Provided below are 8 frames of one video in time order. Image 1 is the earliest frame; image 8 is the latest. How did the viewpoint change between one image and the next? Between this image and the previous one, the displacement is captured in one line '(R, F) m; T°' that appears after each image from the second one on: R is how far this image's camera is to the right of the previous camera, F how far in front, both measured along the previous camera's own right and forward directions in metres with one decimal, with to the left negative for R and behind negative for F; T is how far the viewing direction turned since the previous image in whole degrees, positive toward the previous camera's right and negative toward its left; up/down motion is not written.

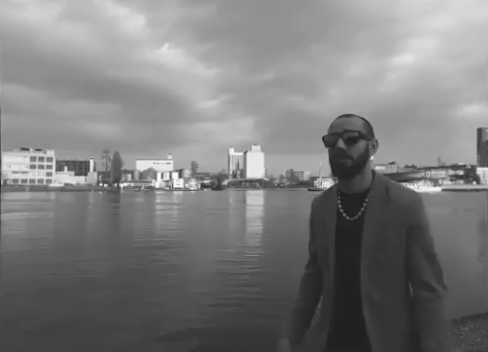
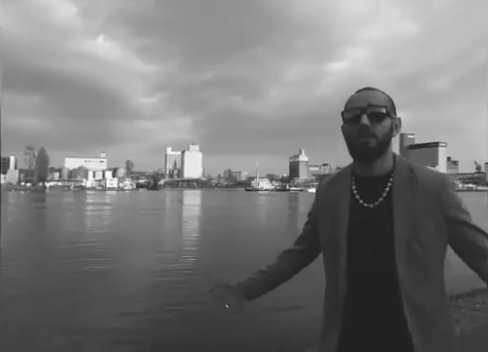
(-0.1, +0.4) m; +10°
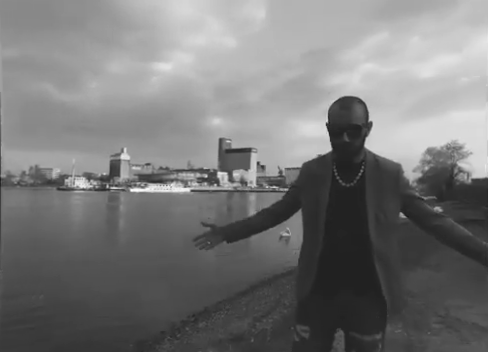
(+0.3, +0.5) m; -10°
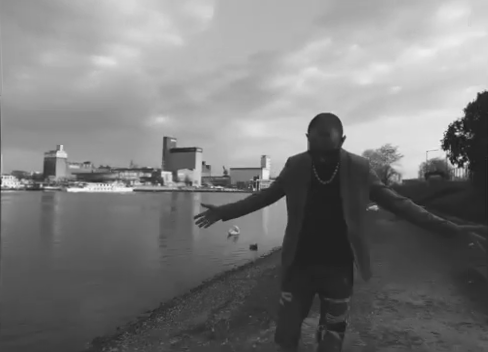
(-0.3, -0.2) m; +9°
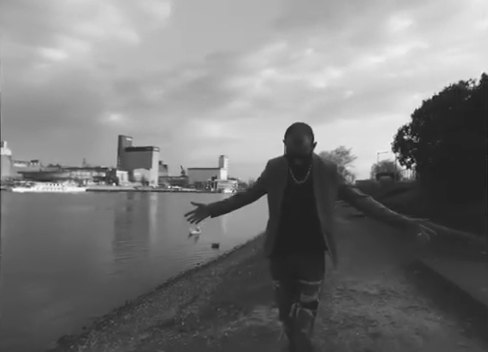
(-0.2, -0.2) m; +7°
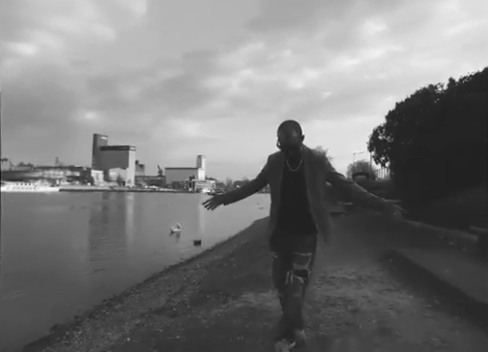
(-0.2, -0.4) m; +4°
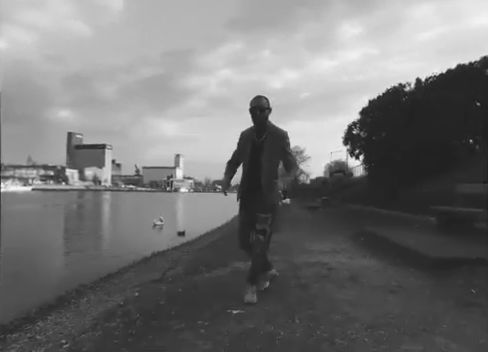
(-0.2, -0.7) m; +4°
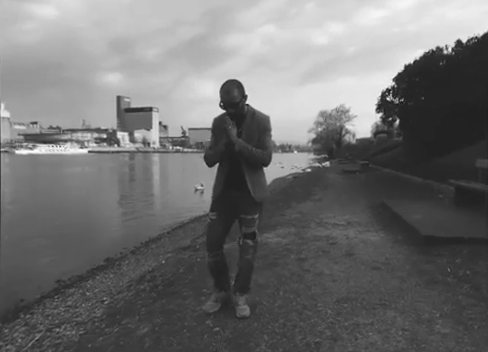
(+0.6, -0.5) m; -7°
